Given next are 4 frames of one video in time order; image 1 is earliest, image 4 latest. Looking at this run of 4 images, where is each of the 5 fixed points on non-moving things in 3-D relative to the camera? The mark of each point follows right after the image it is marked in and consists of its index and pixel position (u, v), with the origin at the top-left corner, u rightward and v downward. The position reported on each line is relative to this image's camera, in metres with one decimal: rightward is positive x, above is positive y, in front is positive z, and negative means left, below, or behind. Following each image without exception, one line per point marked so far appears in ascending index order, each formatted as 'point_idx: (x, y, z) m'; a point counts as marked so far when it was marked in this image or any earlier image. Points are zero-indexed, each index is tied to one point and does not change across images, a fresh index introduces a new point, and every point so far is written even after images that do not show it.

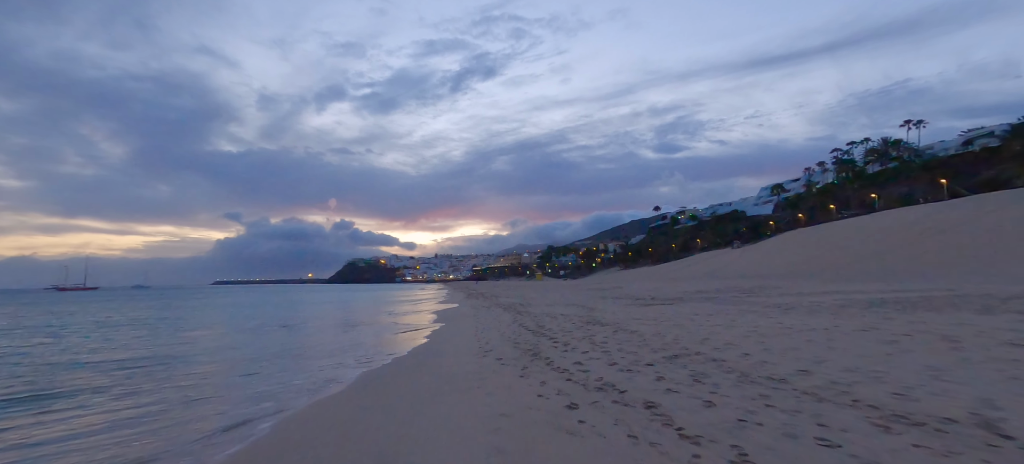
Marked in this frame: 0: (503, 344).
0: (-0.2, -2.4, +9.3) m
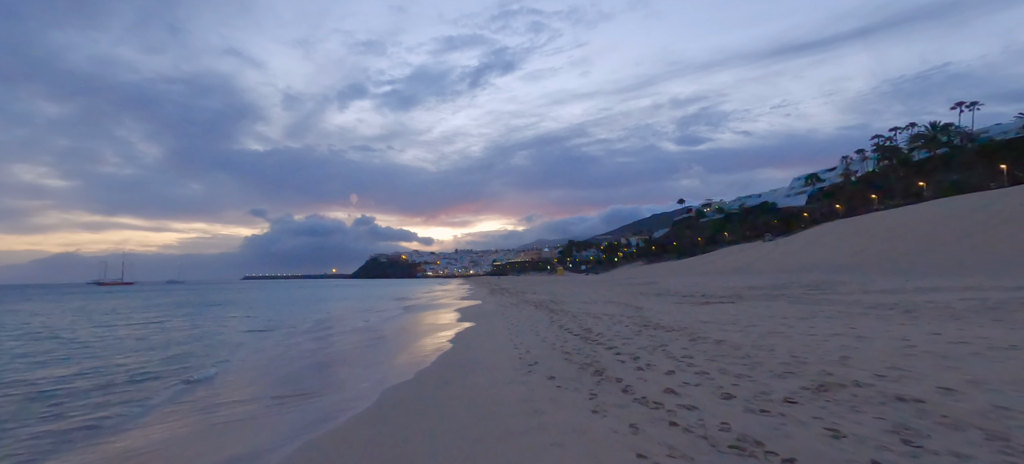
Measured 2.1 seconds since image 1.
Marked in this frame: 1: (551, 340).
0: (+0.6, -2.1, +7.6) m
1: (+0.8, -2.3, +9.3) m
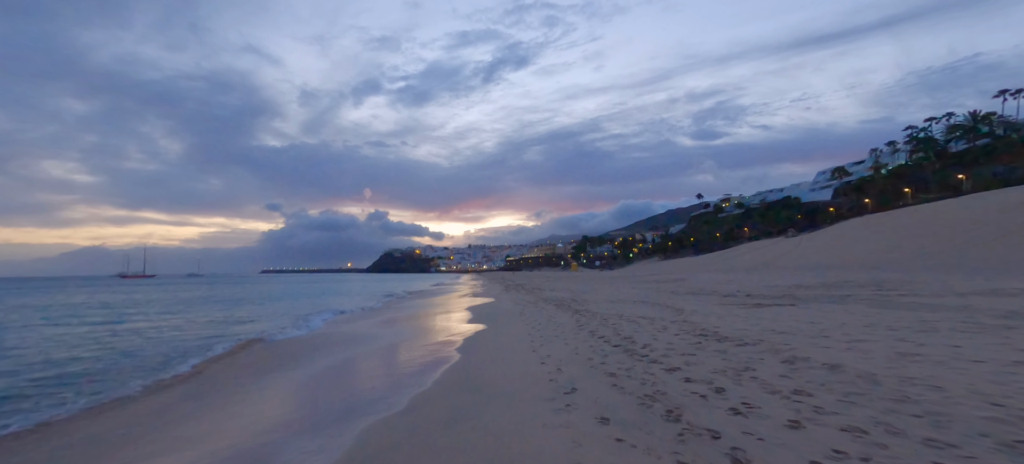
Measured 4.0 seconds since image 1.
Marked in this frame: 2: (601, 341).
0: (+1.0, -1.9, +5.8) m
1: (+1.2, -2.0, +7.5) m
2: (+1.7, -2.1, +8.3) m
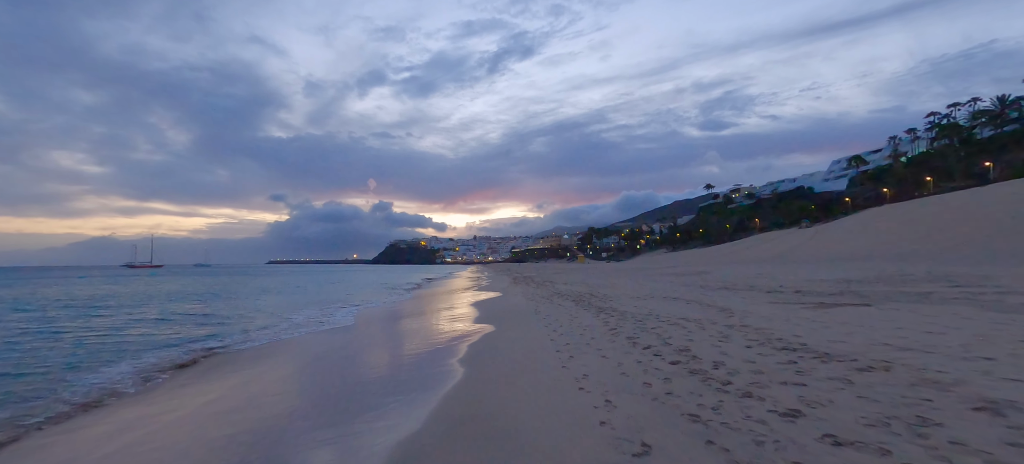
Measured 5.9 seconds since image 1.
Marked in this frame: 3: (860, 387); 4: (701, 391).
0: (+1.3, -1.7, +4.0) m
1: (+1.6, -1.8, +5.6) m
2: (+2.0, -1.8, +6.5) m
3: (+3.3, -1.4, +4.1) m
4: (+2.0, -1.6, +4.6) m
